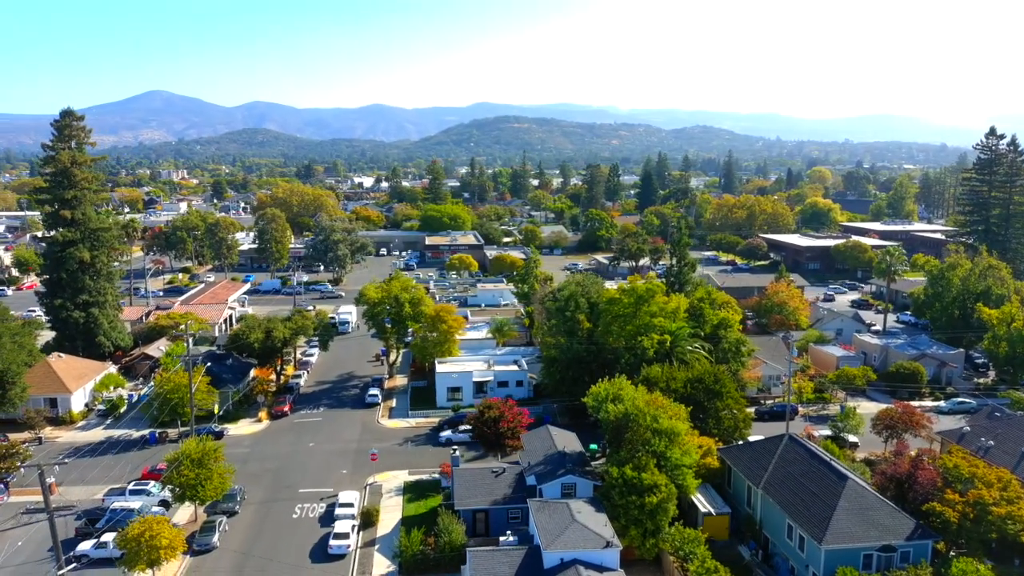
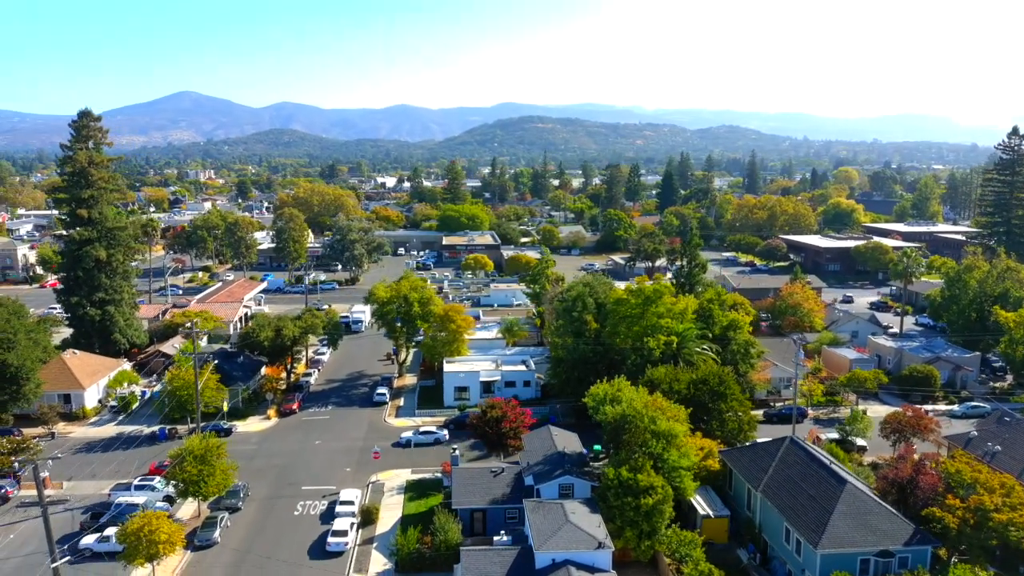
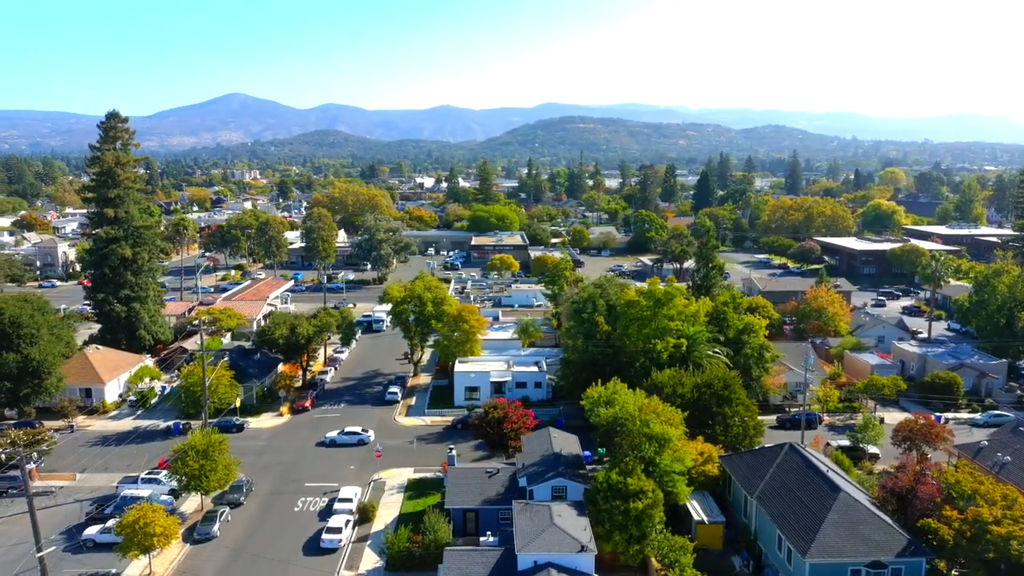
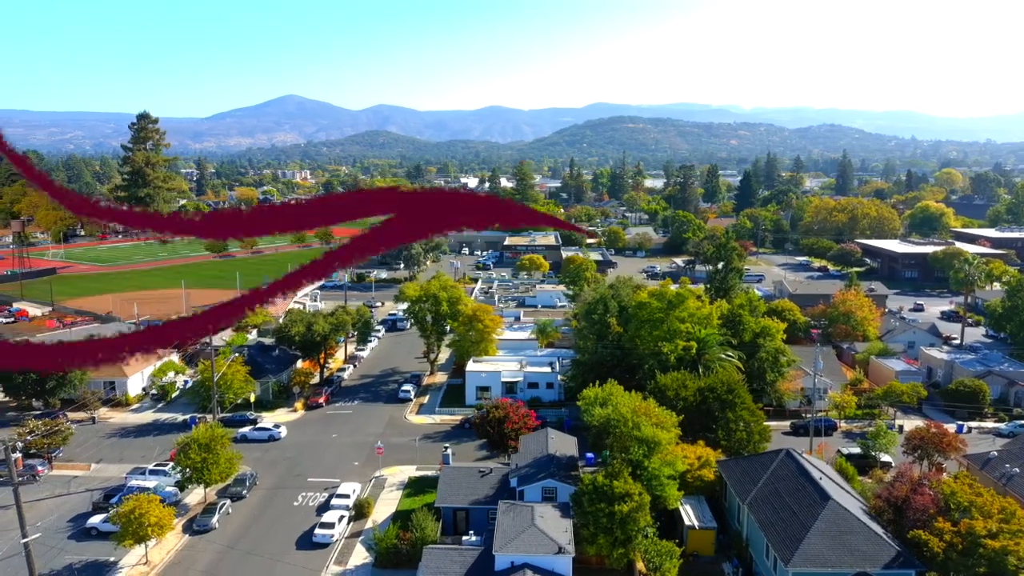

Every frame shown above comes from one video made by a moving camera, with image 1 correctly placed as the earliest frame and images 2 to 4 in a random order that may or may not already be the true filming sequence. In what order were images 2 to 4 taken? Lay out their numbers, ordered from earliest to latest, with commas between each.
2, 3, 4
